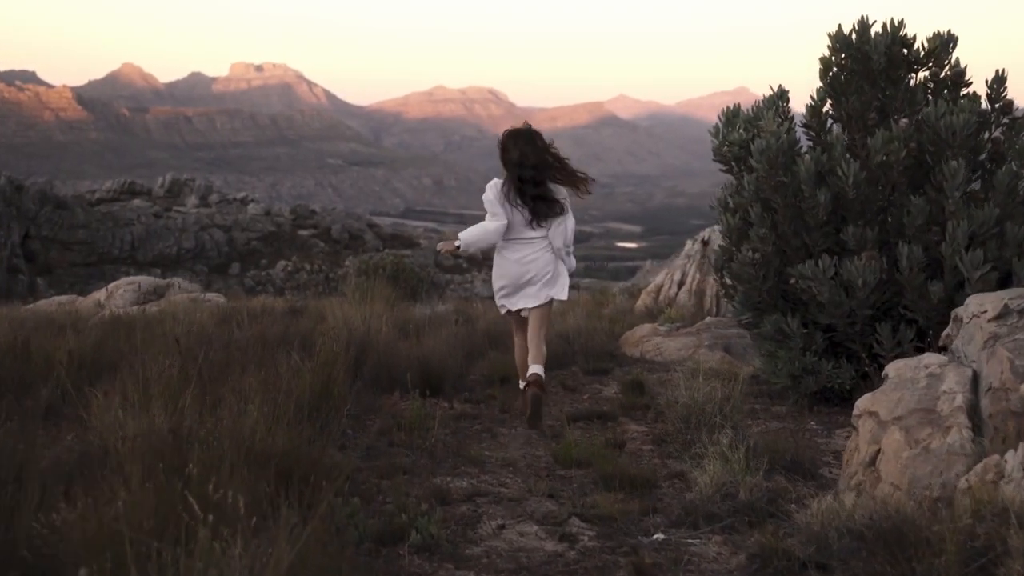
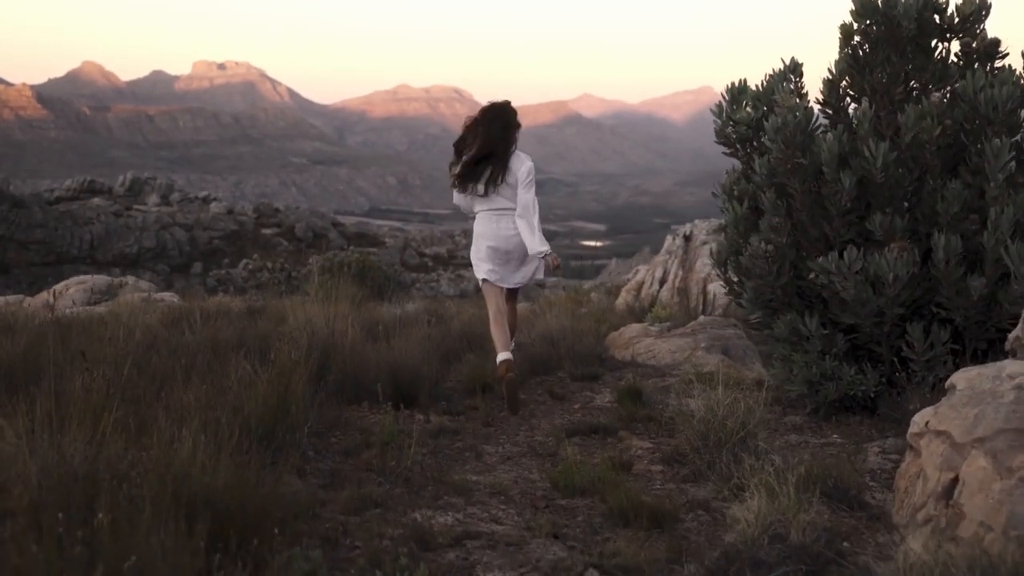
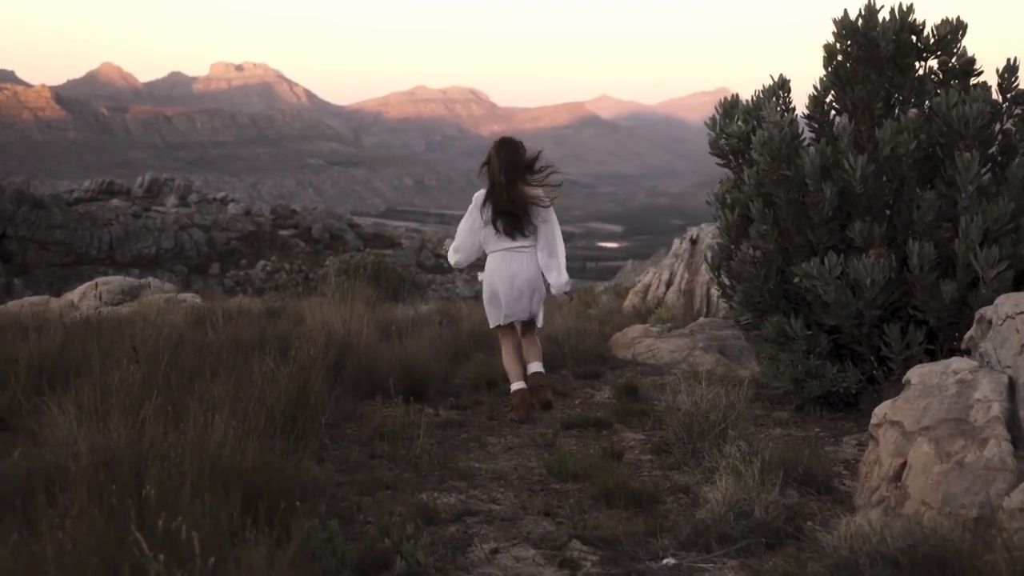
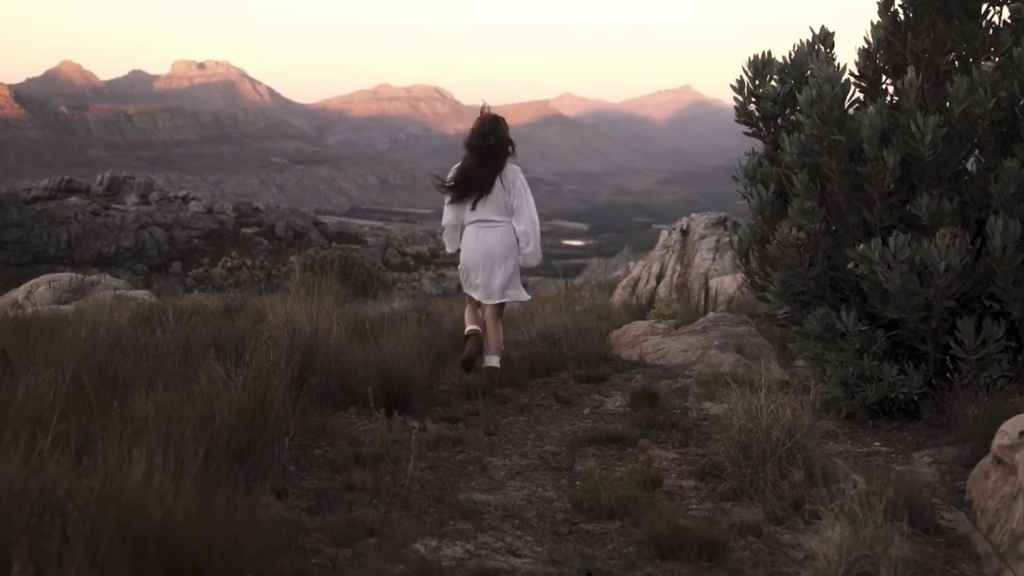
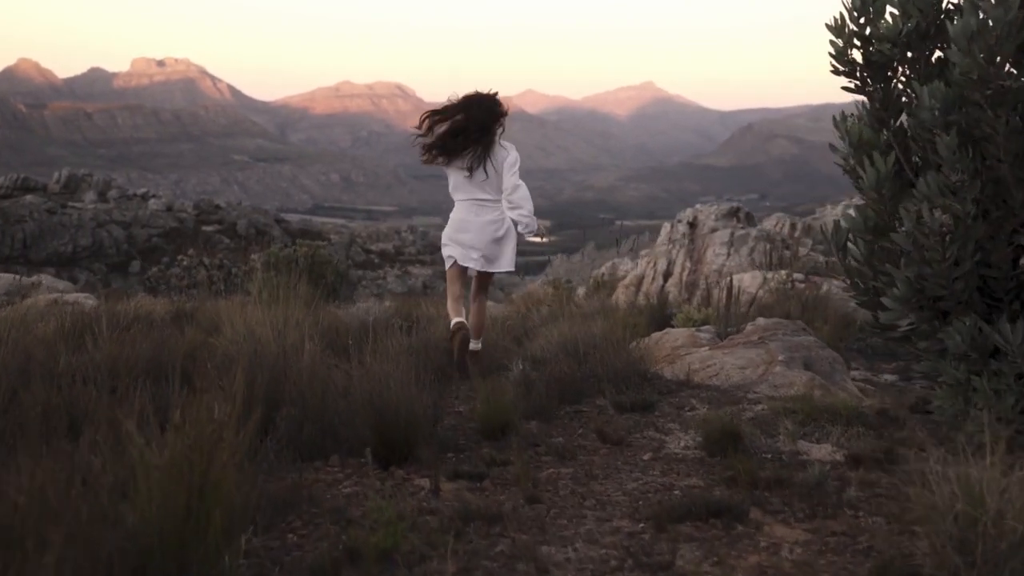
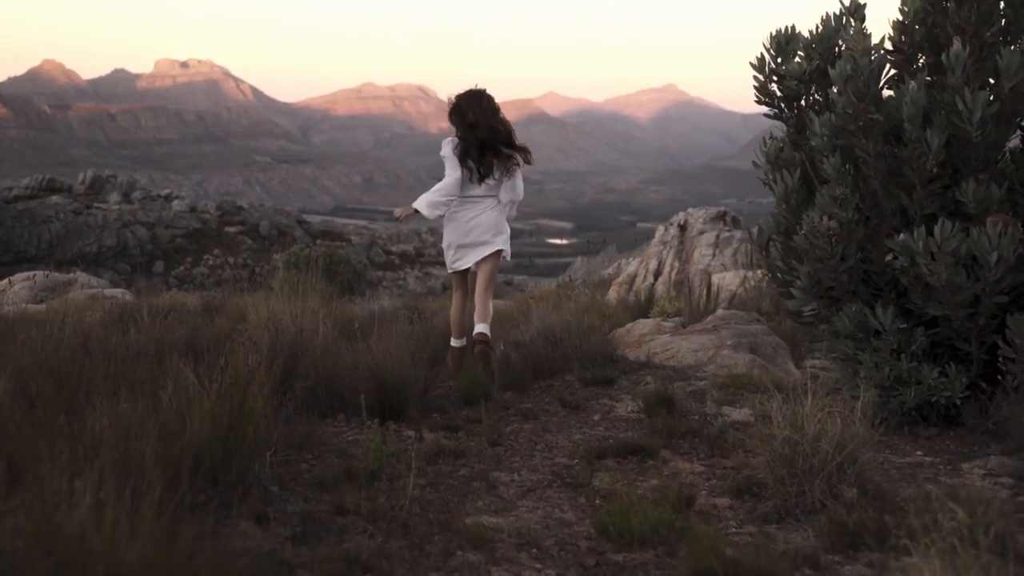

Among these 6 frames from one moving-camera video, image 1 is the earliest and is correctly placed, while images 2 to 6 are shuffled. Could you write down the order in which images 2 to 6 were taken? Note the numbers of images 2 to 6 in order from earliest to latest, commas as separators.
3, 2, 4, 6, 5
